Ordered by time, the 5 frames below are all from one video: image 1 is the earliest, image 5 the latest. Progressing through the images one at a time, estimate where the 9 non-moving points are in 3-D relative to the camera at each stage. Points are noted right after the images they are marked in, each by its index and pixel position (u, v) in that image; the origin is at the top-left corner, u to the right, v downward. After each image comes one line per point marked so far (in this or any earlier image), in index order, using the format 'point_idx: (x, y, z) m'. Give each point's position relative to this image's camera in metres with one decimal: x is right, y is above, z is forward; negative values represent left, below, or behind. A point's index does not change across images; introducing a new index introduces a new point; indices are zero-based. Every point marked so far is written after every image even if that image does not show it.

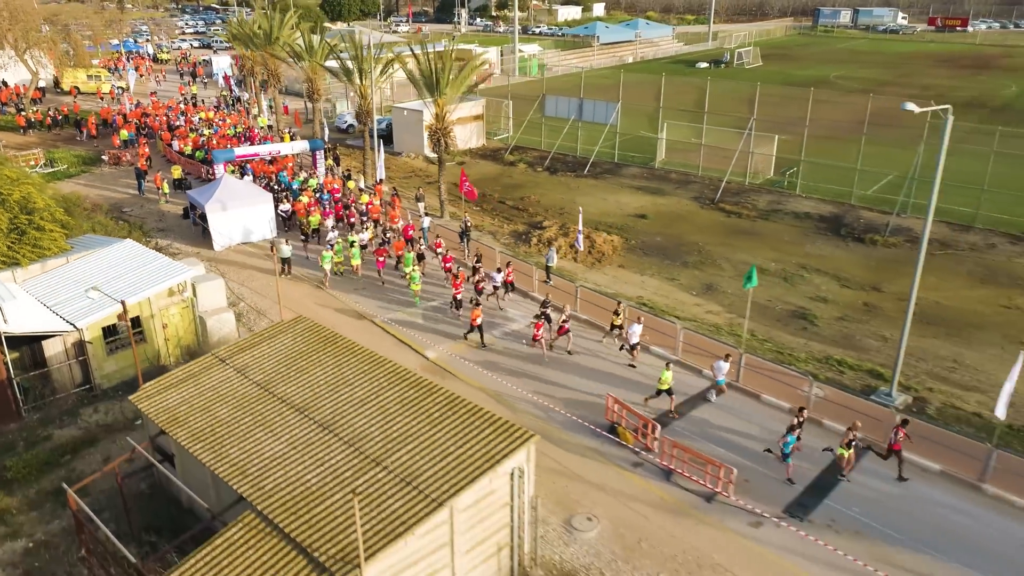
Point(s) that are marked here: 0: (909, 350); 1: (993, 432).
0: (+10.0, -1.5, +19.8) m
1: (+9.8, -2.9, +16.1) m
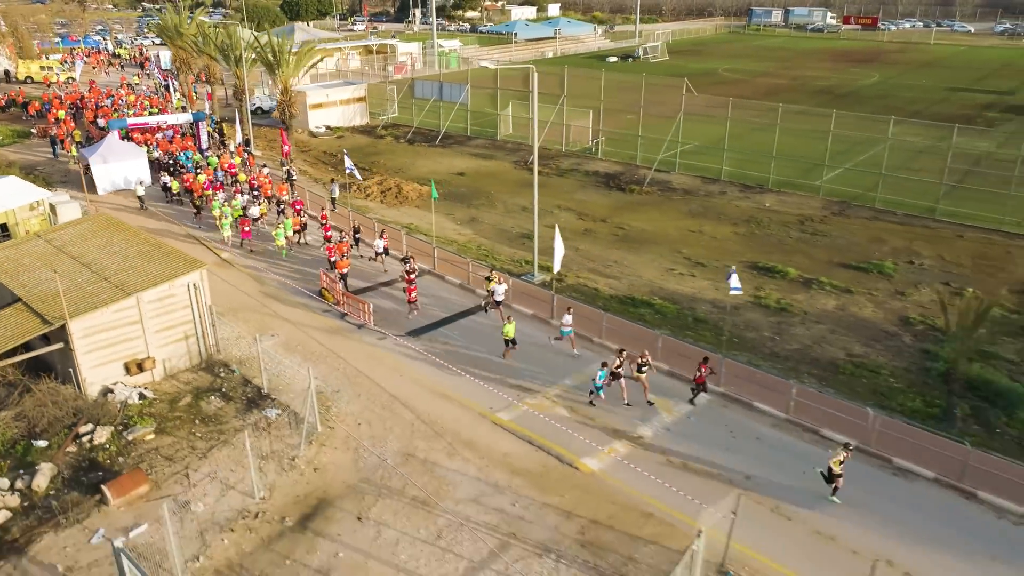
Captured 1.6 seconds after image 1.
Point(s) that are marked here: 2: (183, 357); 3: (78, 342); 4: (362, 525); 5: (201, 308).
0: (+2.6, +1.1, +26.6) m
1: (+2.4, -0.3, +22.8) m
2: (-7.8, -1.6, +18.2) m
3: (-9.1, -1.1, +16.3) m
4: (-2.6, -4.1, +13.4) m
5: (-7.3, -0.5, +18.2) m
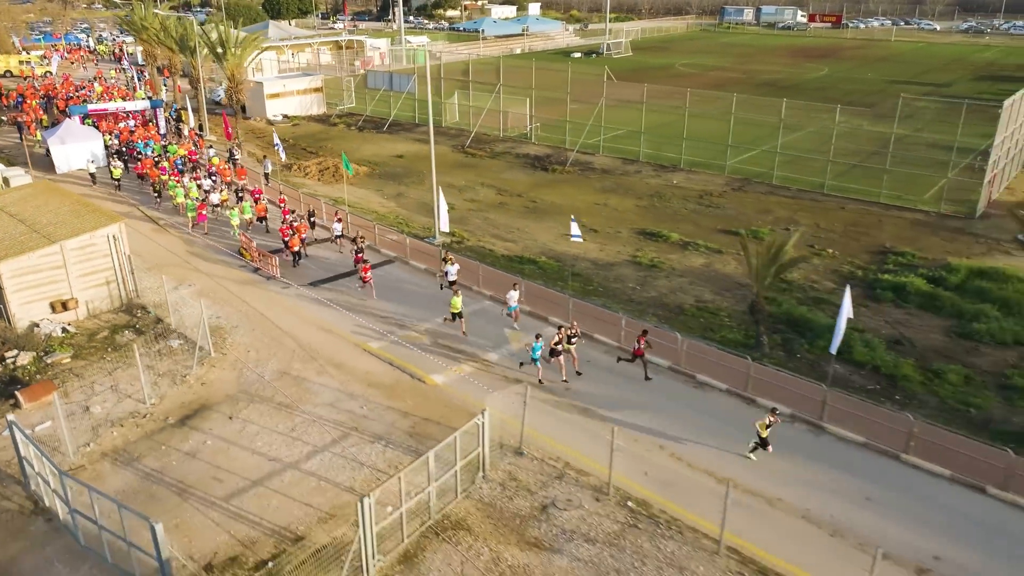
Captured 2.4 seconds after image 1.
0: (-0.7, +2.4, +29.2) m
1: (-0.9, +1.0, +25.5) m
2: (-11.0, -0.3, +20.9) m
3: (-12.4, +0.2, +18.9) m
4: (-5.8, -2.8, +16.1) m
5: (-10.5, +0.8, +20.9) m
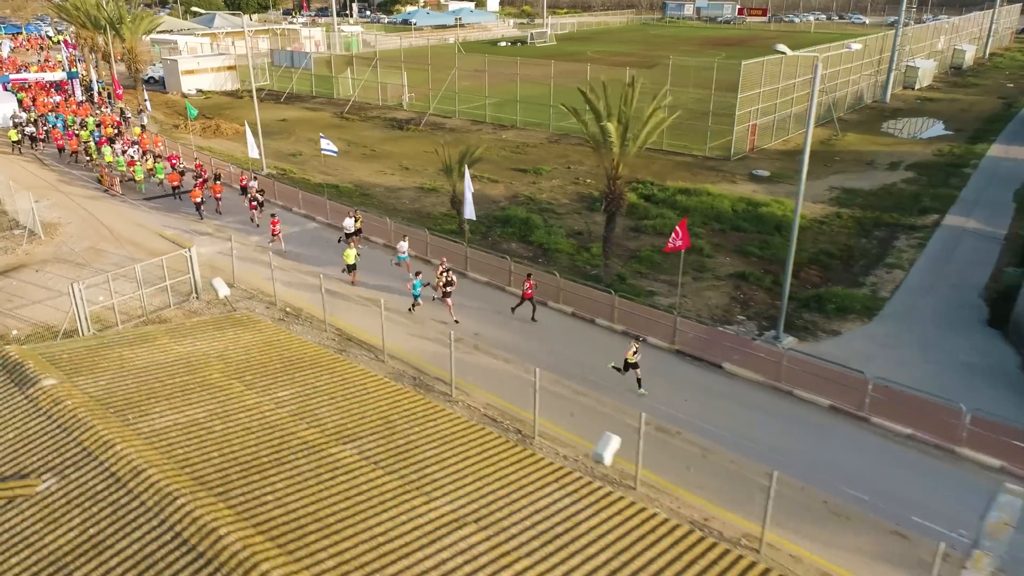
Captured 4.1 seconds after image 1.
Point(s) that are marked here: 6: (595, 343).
0: (-8.4, +5.6, +35.2) m
1: (-8.6, +4.2, +31.4) m
2: (-18.7, +2.9, +26.8) m
3: (-20.1, +3.3, +24.9) m
4: (-13.6, +0.4, +22.0) m
5: (-18.3, +4.0, +26.8) m
6: (+1.9, -1.3, +18.2) m
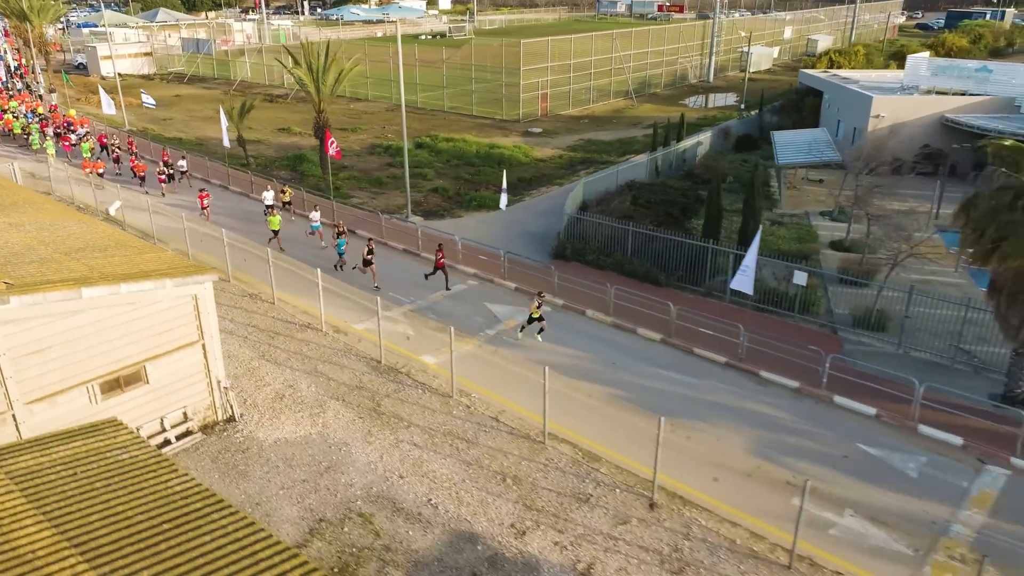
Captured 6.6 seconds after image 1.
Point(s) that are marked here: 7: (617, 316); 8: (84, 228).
0: (-18.2, +9.0, +43.1) m
1: (-18.3, +7.7, +39.3) m
2: (-28.4, +6.2, +34.7) m
3: (-29.8, +6.7, +32.7) m
4: (-23.2, +3.9, +29.9) m
5: (-28.0, +7.4, +34.7) m
6: (-7.7, +2.2, +26.2) m
7: (+2.6, -0.7, +18.7) m
8: (-8.7, +1.2, +15.8) m
